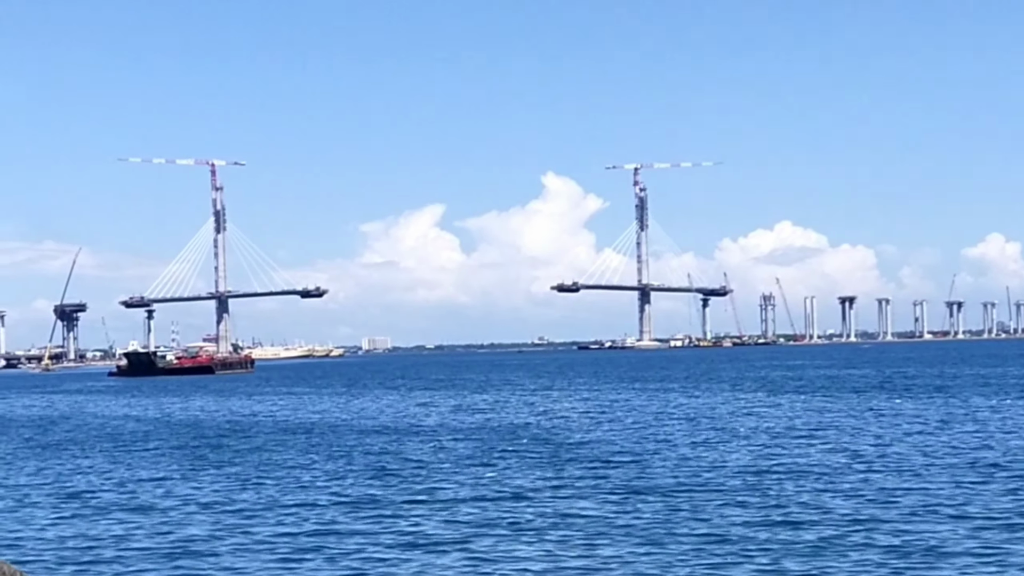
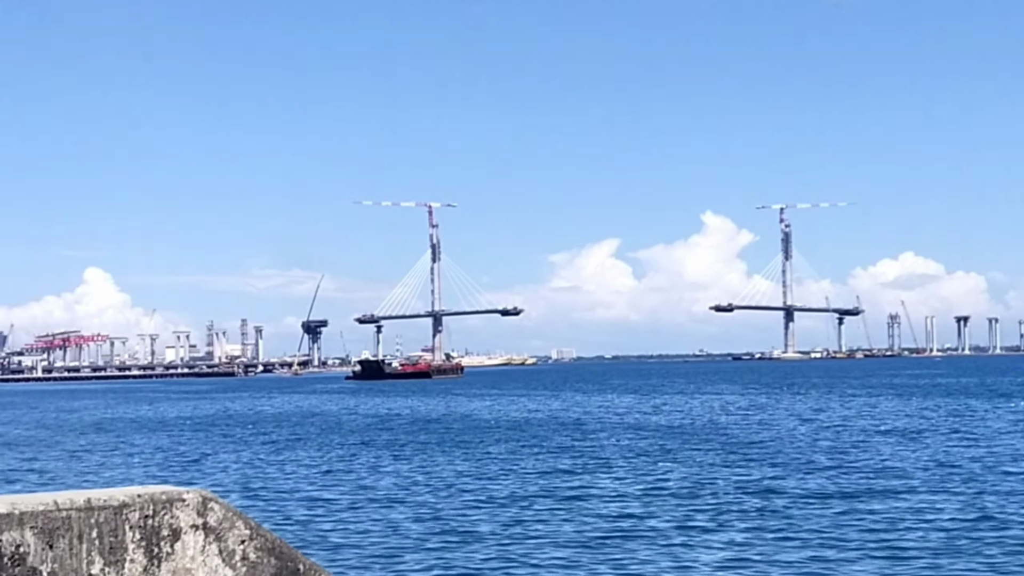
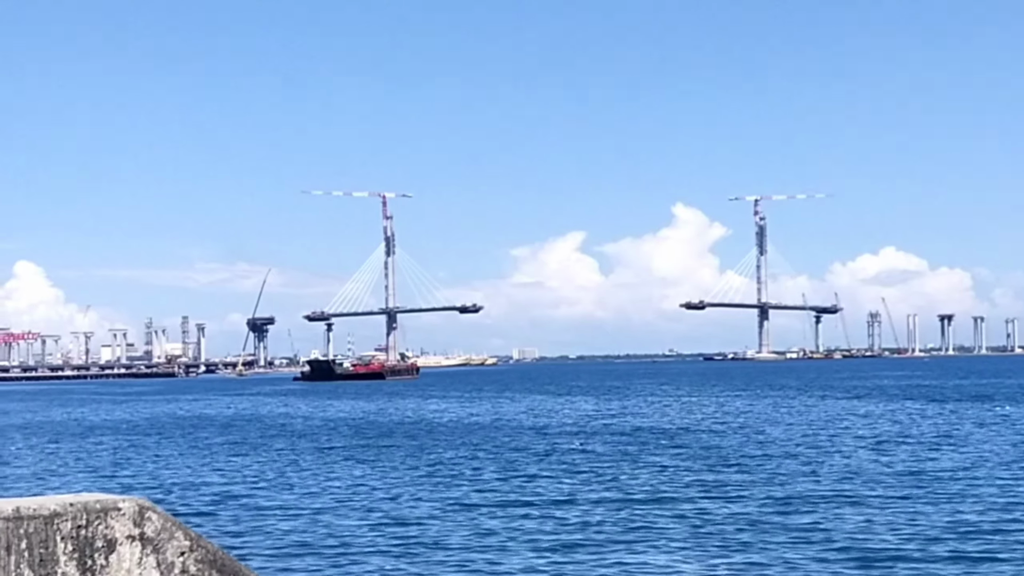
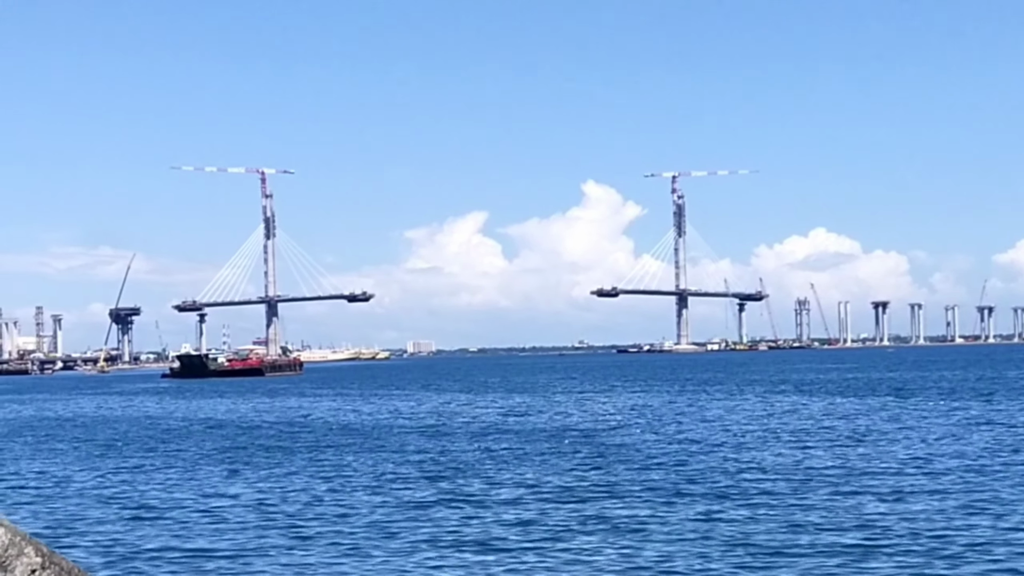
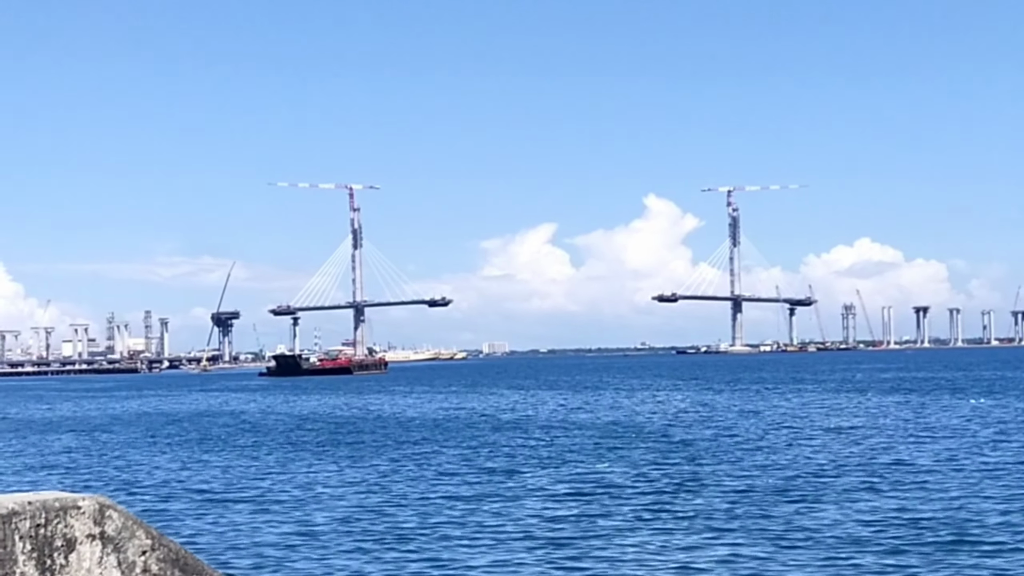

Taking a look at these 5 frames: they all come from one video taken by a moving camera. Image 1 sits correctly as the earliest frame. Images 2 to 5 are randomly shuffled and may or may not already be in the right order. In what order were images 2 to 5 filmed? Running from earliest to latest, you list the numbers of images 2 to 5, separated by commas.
4, 5, 3, 2
